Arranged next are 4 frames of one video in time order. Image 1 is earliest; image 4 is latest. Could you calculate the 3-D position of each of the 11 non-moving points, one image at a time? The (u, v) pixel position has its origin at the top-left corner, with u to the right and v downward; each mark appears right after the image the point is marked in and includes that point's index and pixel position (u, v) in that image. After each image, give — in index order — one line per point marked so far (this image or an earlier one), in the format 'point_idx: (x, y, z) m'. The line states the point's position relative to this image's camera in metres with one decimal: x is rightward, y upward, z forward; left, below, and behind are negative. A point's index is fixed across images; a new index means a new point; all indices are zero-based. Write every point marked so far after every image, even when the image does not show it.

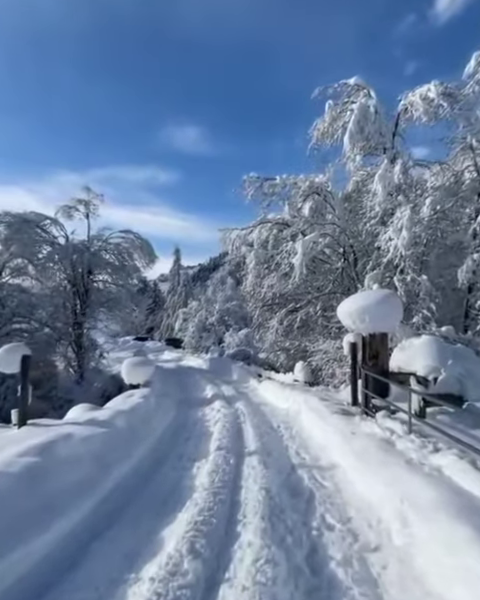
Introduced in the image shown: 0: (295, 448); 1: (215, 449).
0: (+0.8, -2.2, +5.4) m
1: (-0.3, -2.1, +4.9) m
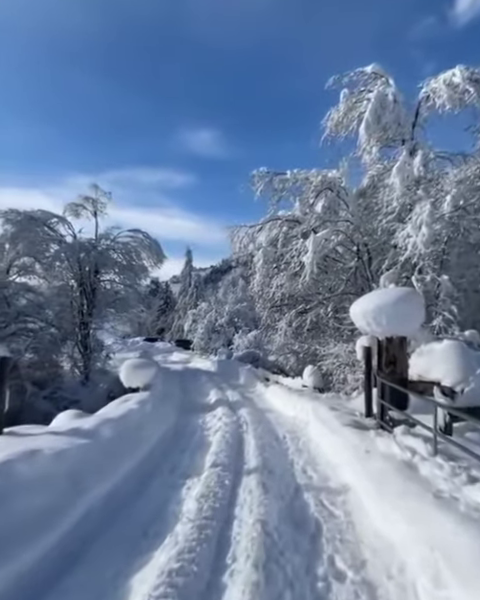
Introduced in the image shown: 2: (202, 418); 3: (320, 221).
0: (+0.8, -2.2, +4.8) m
1: (-0.4, -2.0, +4.4) m
2: (-0.8, -2.6, +7.8) m
3: (+2.5, +2.4, +11.1) m
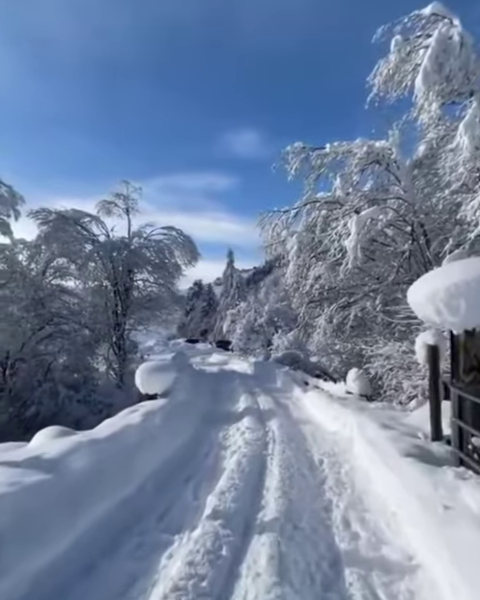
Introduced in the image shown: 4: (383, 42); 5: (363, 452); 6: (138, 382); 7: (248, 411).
0: (+1.0, -2.0, +3.4) m
1: (-0.3, -1.8, +3.1) m
2: (-0.3, -2.4, +6.6) m
3: (+3.3, +2.6, +9.5) m
4: (+3.3, +6.0, +8.3) m
5: (+1.7, -2.1, +4.9) m
6: (-2.5, -2.0, +8.7) m
7: (+0.2, -2.6, +8.6) m
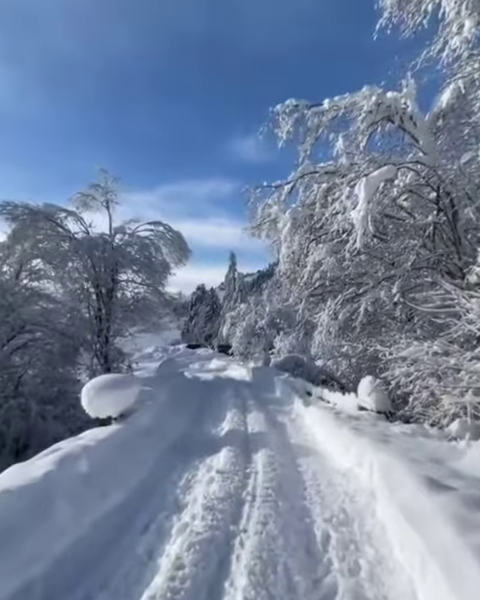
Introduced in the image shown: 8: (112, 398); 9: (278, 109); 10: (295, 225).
0: (+0.5, -1.8, +1.4) m
1: (-0.7, -1.7, +1.2) m
2: (-0.7, -2.3, +4.7) m
3: (+2.9, +2.9, +7.6) m
4: (+2.7, +6.2, +6.4) m
5: (+1.3, -1.8, +2.9) m
6: (-2.8, -1.9, +6.8) m
7: (-0.1, -2.5, +6.6) m
8: (-2.3, -1.8, +6.7) m
9: (+0.8, +4.5, +8.5) m
10: (+1.3, +1.8, +8.7) m
